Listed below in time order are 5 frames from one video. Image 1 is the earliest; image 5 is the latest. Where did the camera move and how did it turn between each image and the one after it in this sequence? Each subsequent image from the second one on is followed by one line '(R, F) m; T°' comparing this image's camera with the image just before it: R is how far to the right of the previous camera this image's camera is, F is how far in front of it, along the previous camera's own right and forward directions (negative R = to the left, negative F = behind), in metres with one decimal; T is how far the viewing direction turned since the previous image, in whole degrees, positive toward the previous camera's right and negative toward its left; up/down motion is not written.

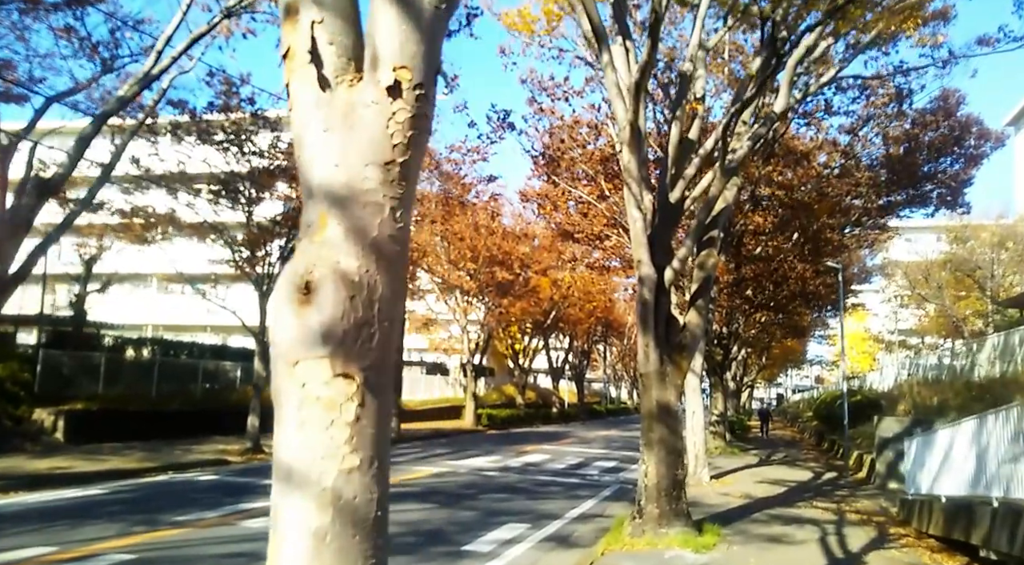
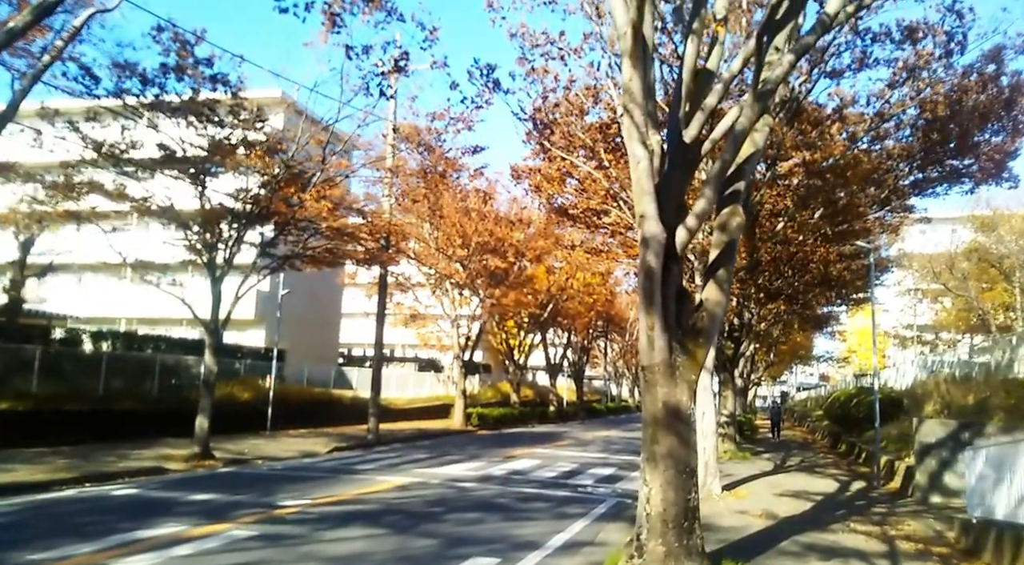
(+0.4, +2.4) m; 0°
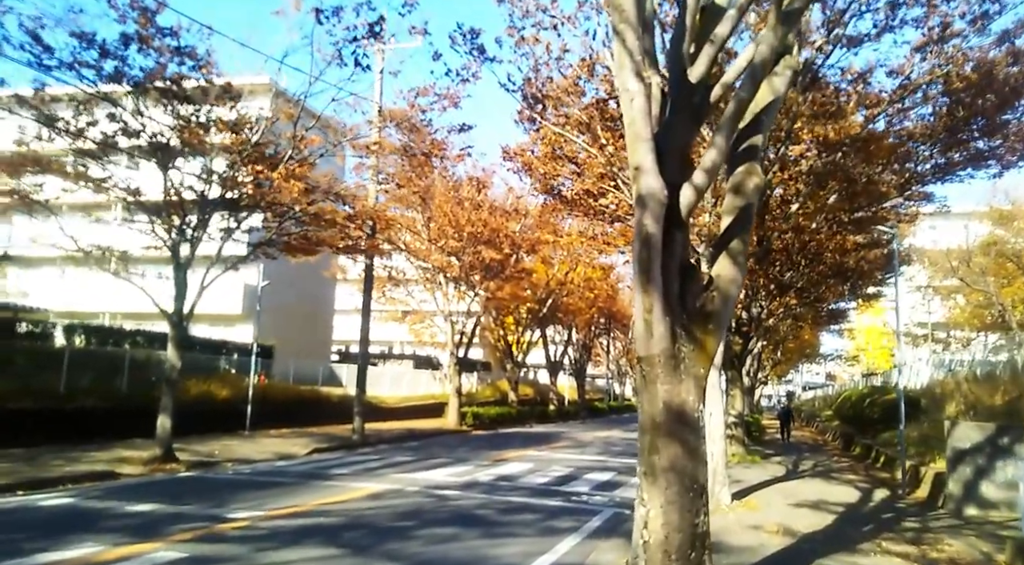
(+0.3, +1.5) m; 0°
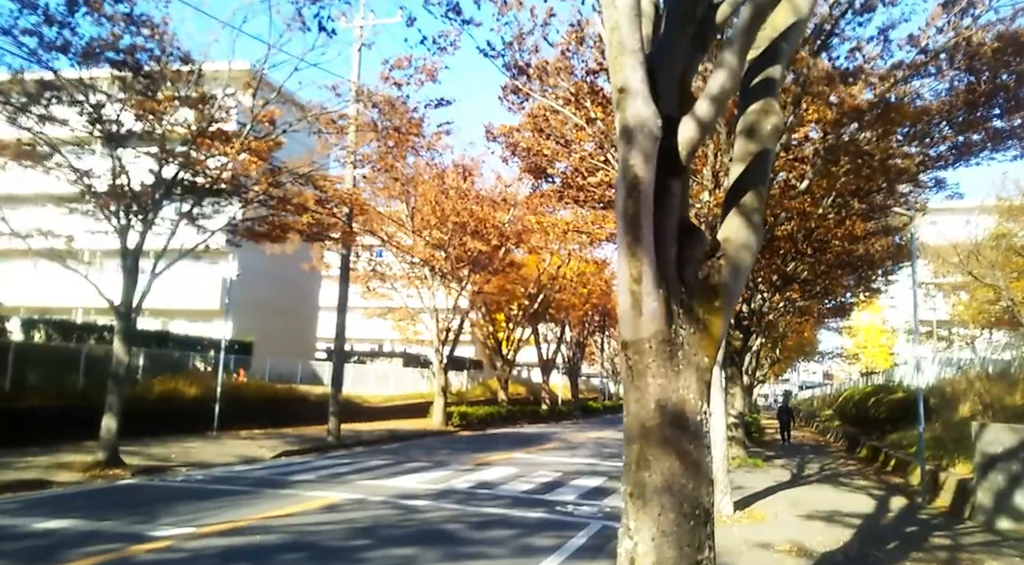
(+0.3, +1.5) m; 0°
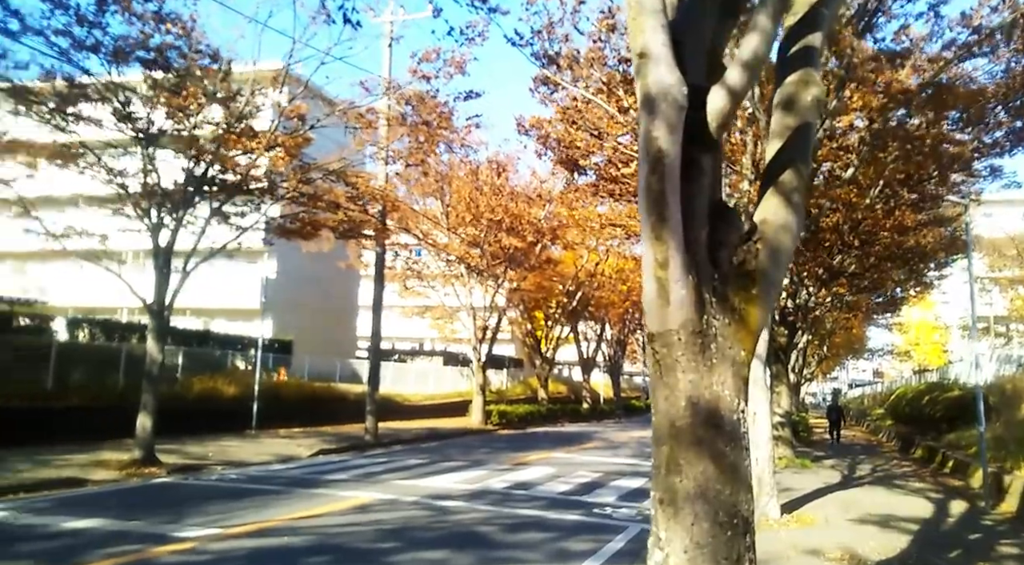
(+0.1, +0.4) m; -3°
